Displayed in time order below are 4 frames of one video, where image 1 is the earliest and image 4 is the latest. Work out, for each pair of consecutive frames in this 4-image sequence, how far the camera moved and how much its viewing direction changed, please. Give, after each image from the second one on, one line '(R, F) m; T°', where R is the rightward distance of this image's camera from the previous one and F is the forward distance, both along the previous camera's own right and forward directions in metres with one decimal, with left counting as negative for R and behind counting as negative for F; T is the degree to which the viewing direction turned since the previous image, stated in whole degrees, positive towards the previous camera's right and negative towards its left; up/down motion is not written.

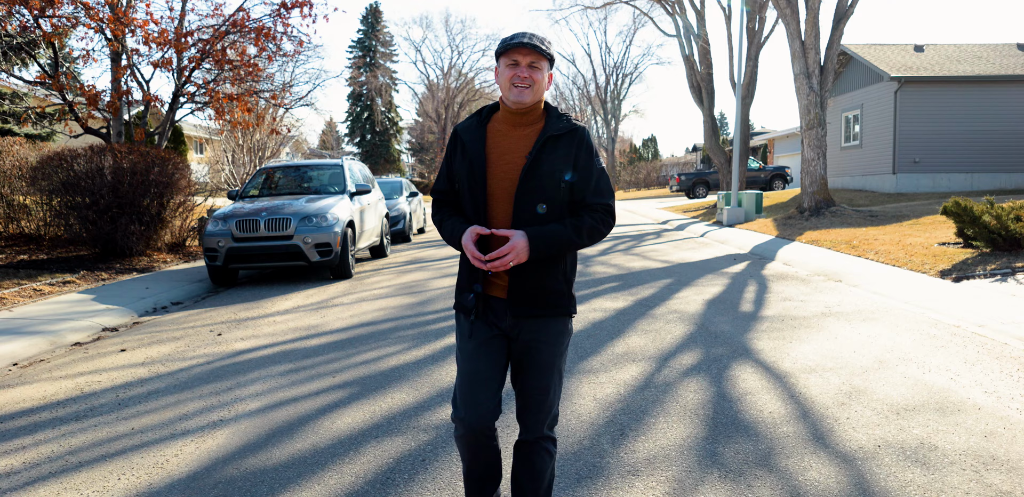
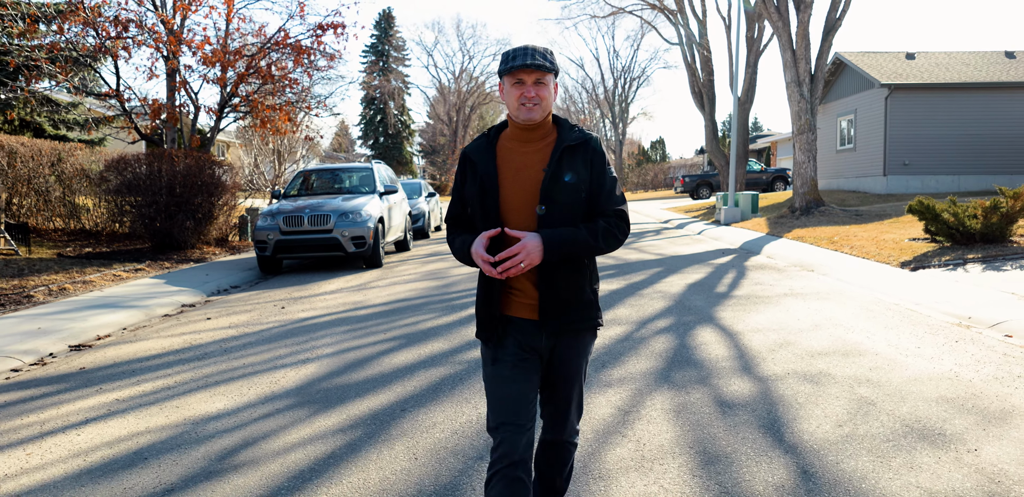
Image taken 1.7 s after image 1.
(0.0, -1.4) m; -1°
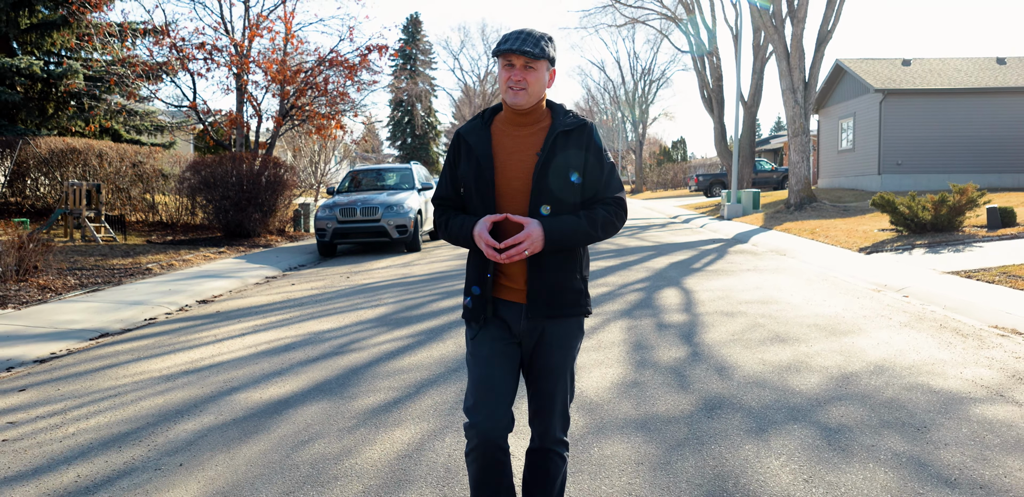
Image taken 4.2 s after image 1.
(+0.1, -2.2) m; -2°
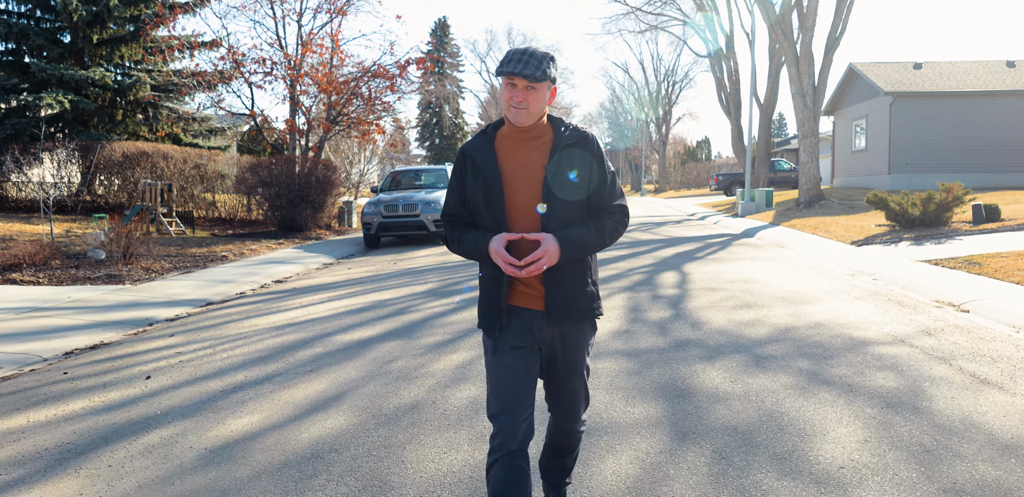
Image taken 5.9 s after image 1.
(0.0, -1.6) m; -2°
